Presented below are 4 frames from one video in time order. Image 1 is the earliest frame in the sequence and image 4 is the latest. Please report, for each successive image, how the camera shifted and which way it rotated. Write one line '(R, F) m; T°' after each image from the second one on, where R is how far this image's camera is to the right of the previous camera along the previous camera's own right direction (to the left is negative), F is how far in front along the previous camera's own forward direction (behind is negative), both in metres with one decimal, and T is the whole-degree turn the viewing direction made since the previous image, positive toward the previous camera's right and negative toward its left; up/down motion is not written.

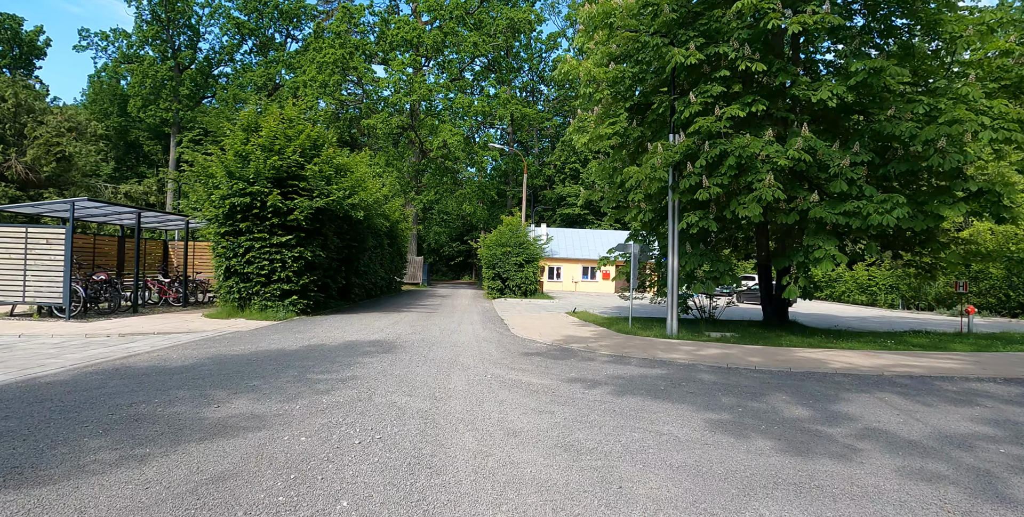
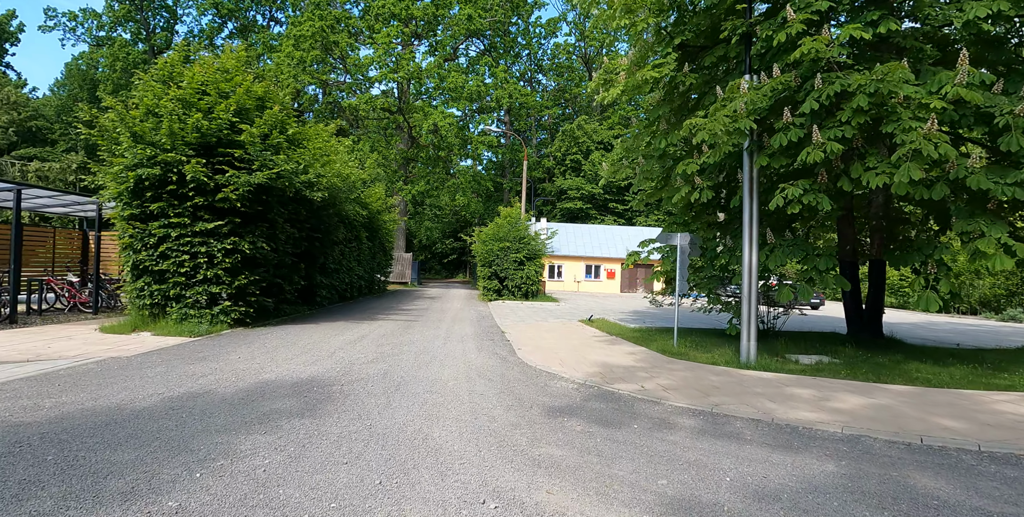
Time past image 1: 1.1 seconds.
(-0.2, +4.0) m; +1°
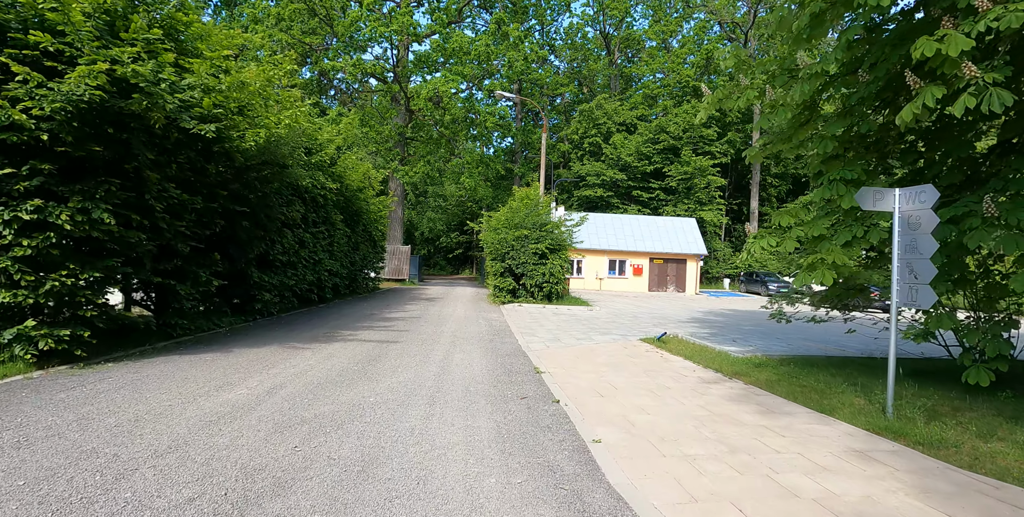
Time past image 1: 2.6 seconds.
(-0.5, +5.6) m; -1°
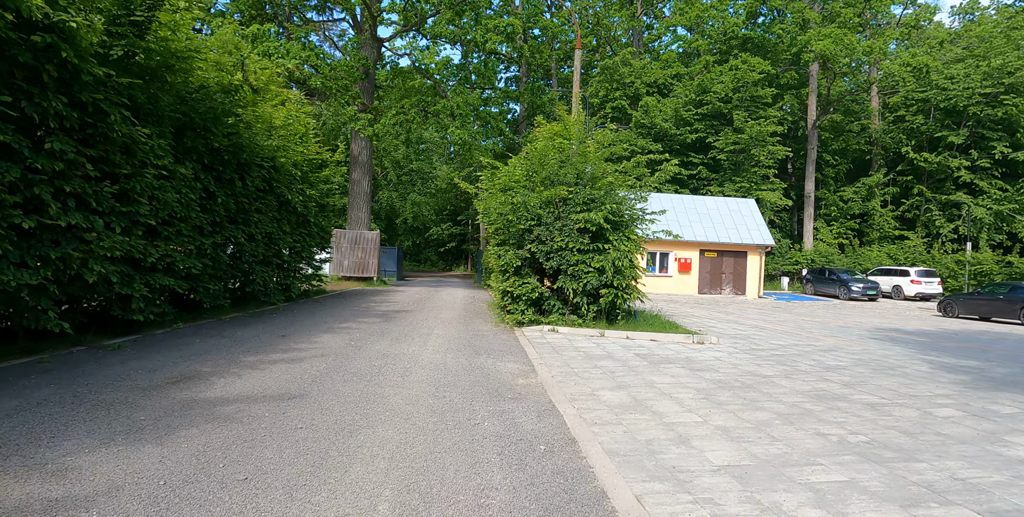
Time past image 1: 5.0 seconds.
(-0.6, +9.4) m; 0°
